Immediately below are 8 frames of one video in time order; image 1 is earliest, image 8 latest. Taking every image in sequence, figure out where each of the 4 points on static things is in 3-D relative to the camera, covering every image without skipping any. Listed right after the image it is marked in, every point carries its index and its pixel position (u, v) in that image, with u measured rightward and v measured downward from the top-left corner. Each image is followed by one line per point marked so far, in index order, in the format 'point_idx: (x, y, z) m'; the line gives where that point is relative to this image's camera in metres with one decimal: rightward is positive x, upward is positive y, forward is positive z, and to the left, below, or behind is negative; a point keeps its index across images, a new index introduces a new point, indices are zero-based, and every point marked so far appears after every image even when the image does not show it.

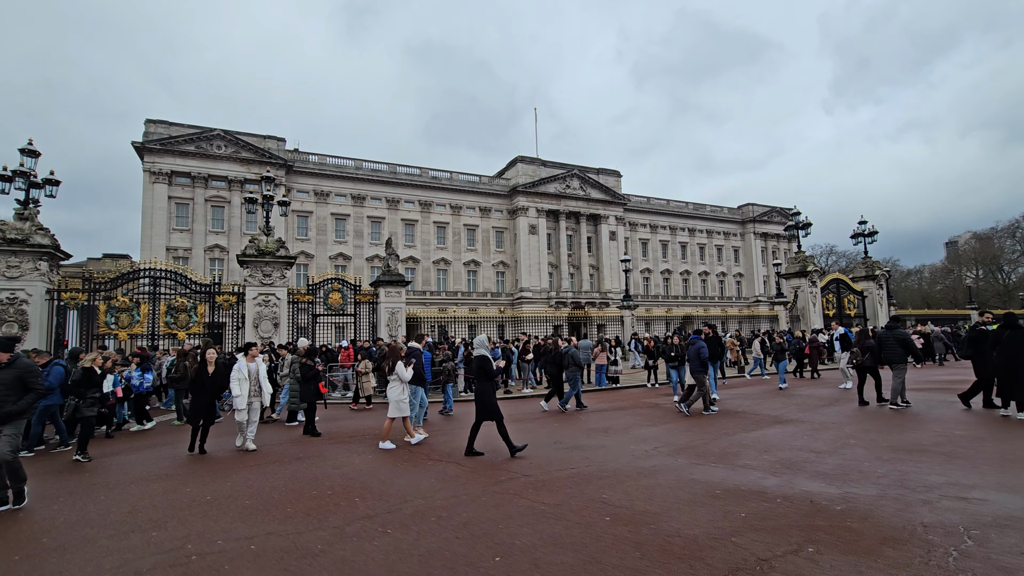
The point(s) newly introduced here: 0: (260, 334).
0: (-8.1, -1.5, +17.0) m
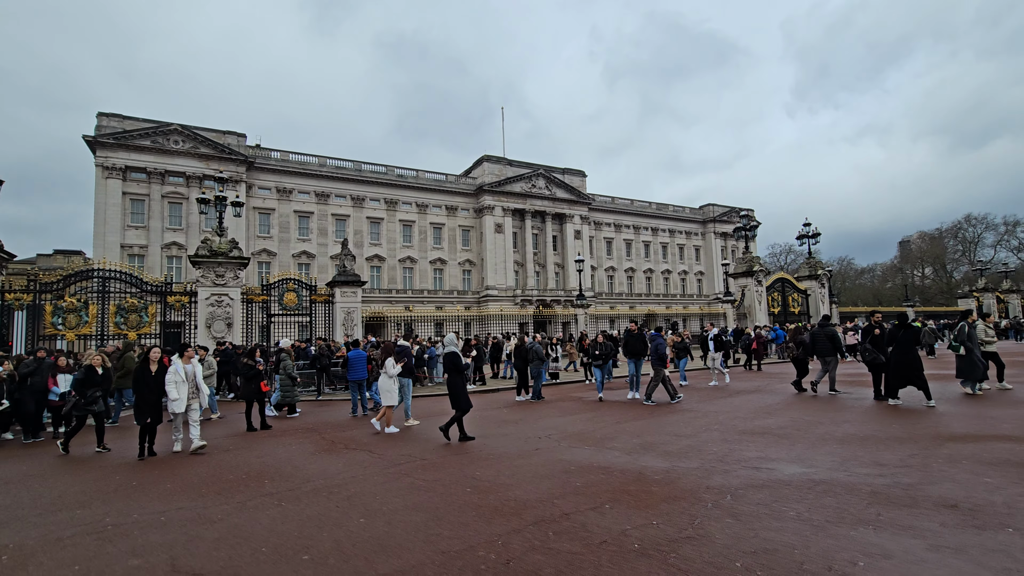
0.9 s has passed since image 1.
0: (-10.0, -1.6, +17.4) m
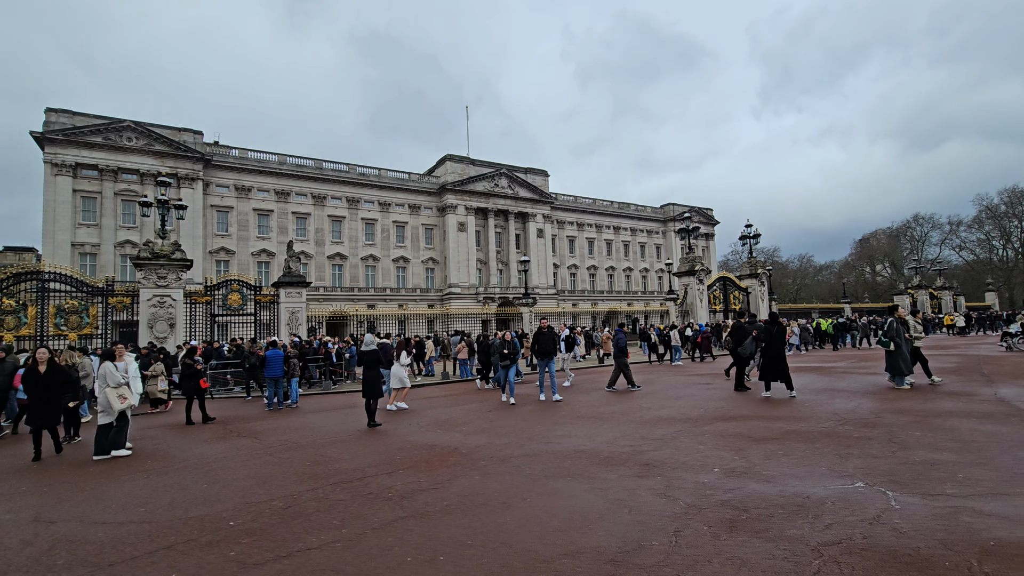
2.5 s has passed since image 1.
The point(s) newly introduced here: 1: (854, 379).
0: (-12.7, -1.6, +18.1) m
1: (+8.5, -2.2, +12.7) m
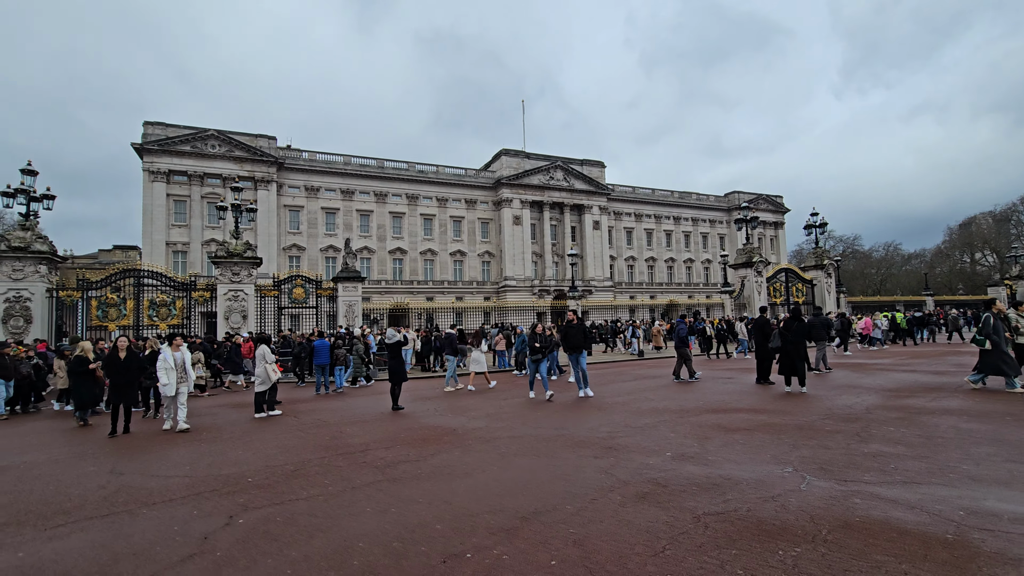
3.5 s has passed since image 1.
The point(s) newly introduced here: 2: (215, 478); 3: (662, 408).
0: (-11.3, -1.5, +20.3) m
1: (+9.1, -2.1, +12.3) m
2: (-3.2, -2.0, +5.4) m
3: (+2.6, -2.0, +8.6) m
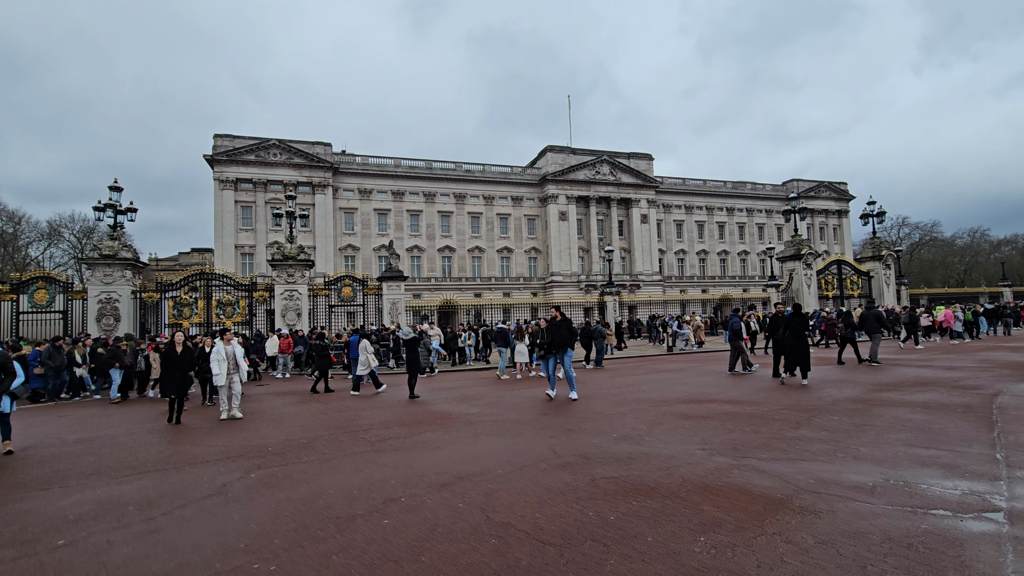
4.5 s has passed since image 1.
0: (-10.0, -1.5, +22.4) m
1: (+9.4, -2.0, +12.3) m
2: (-3.6, -2.1, +6.7) m
3: (+2.5, -2.0, +9.3) m
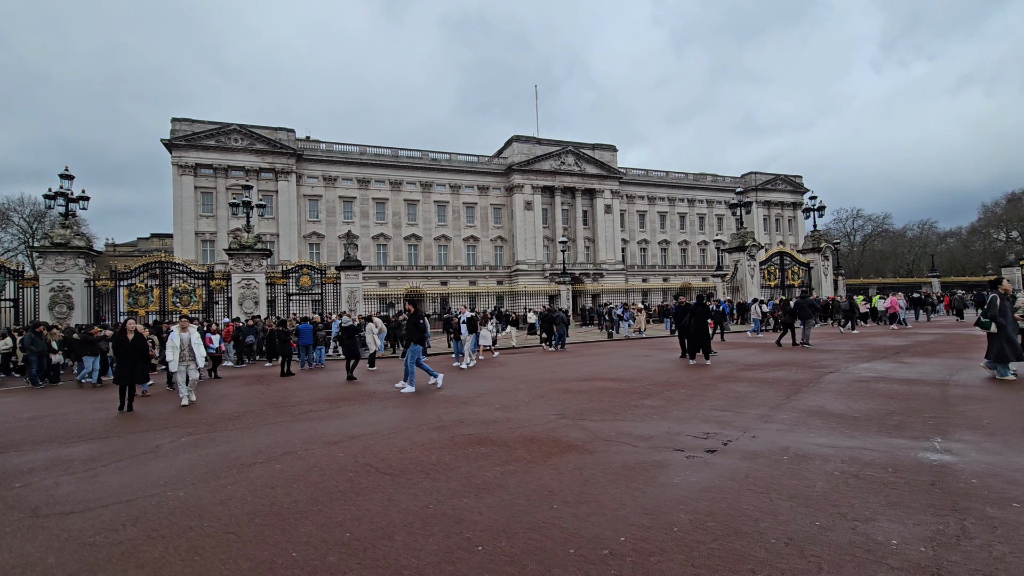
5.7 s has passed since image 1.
0: (-12.3, -1.0, +23.1) m
1: (+7.6, -1.8, +14.0) m
2: (-5.1, -2.0, +7.8) m
3: (+0.8, -1.9, +10.7) m
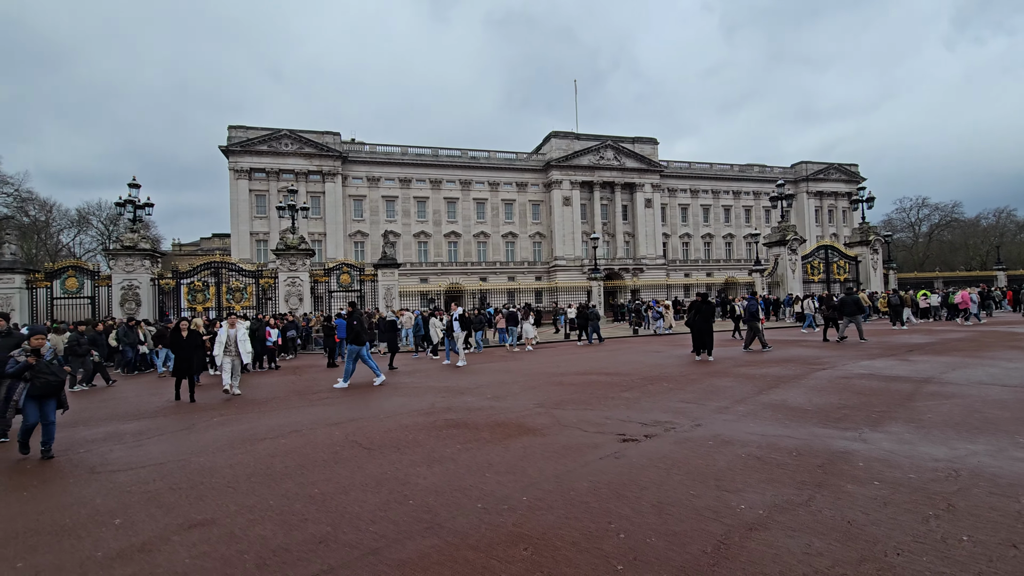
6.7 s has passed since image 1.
0: (-11.1, -0.9, +24.9) m
1: (+7.9, -1.7, +14.0) m
2: (-5.2, -2.1, +9.0) m
3: (+0.9, -1.9, +11.3) m
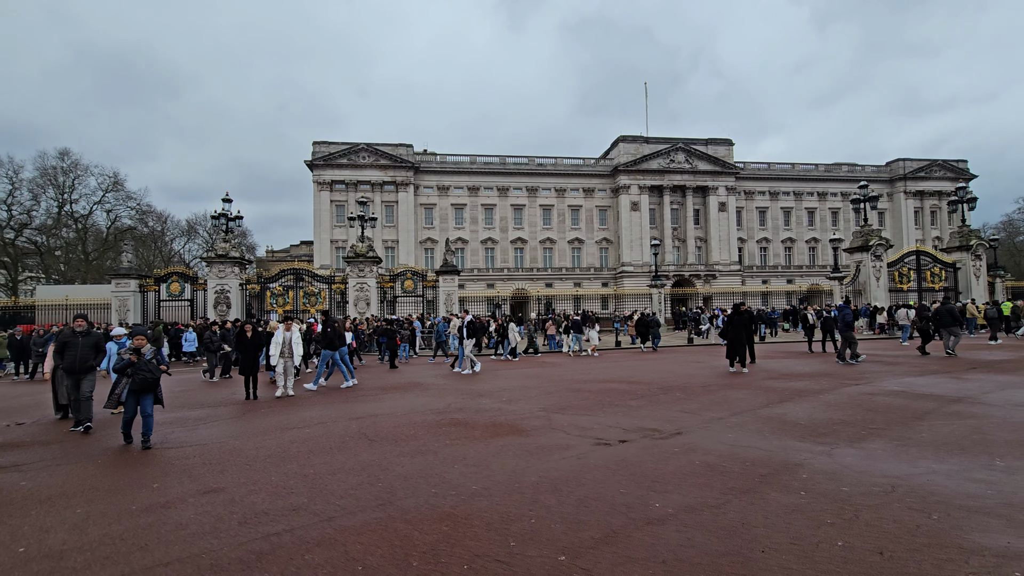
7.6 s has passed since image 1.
0: (-8.4, -1.2, +26.8) m
1: (+8.9, -2.0, +13.4) m
2: (-4.8, -2.2, +10.2) m
3: (+1.6, -2.1, +11.7) m
